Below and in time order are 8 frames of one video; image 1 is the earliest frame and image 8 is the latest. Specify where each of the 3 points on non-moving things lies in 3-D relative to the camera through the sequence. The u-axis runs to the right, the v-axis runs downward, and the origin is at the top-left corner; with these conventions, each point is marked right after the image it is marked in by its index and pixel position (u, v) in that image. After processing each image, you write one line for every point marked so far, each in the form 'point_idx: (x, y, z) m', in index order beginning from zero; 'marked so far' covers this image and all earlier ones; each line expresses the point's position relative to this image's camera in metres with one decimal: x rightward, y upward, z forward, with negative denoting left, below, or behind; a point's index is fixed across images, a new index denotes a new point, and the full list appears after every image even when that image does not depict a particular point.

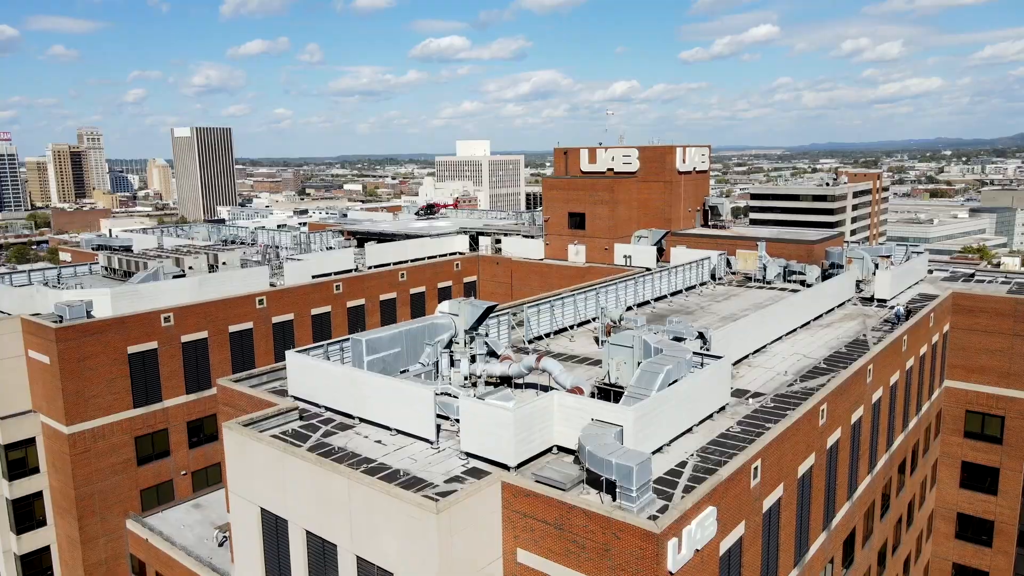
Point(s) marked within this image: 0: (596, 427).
0: (+1.7, -3.0, +14.9) m
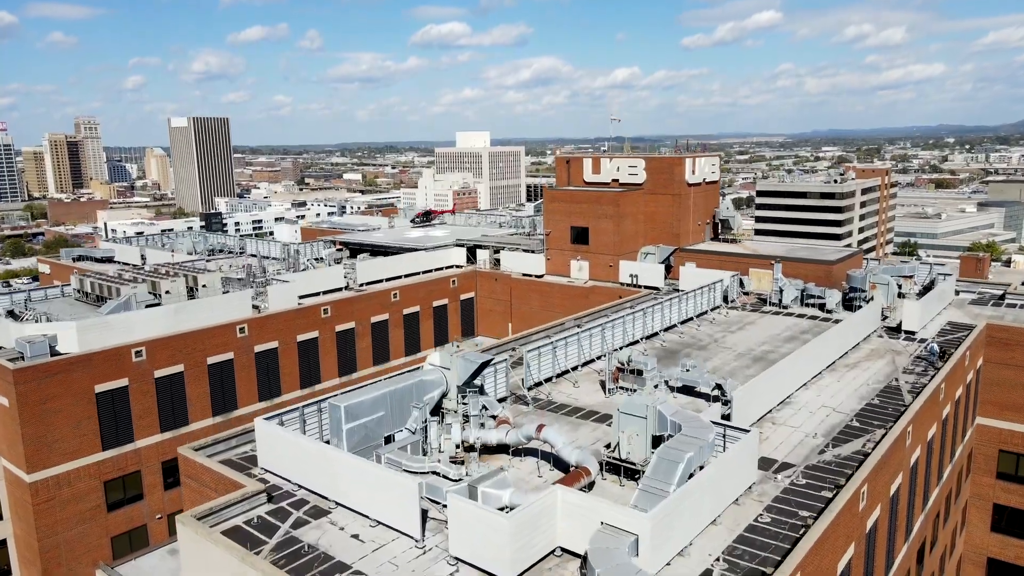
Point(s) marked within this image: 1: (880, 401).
0: (+1.7, -4.3, +13.0) m
1: (+10.0, -3.1, +19.7) m
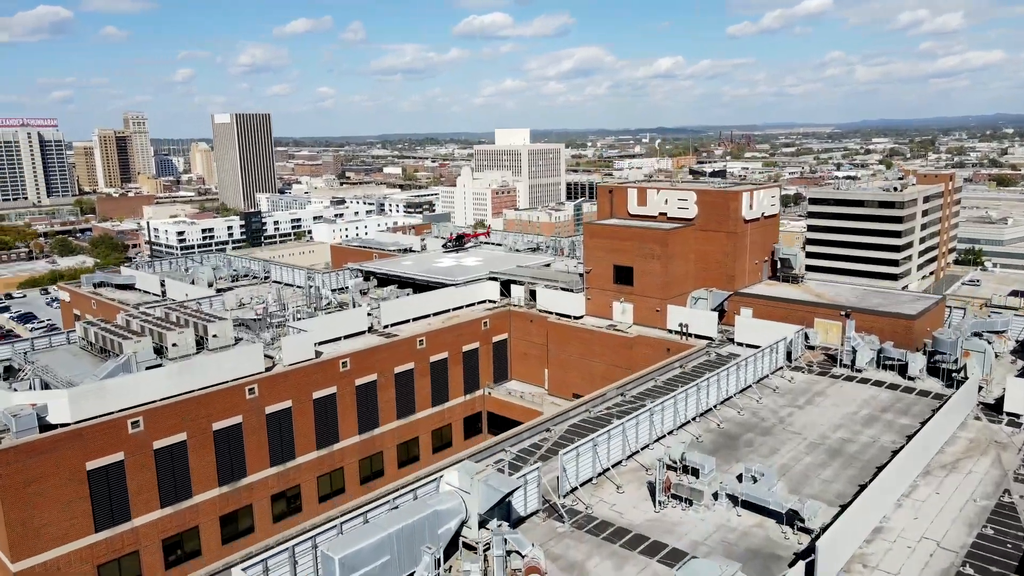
0: (+2.0, -6.6, +9.9) m
1: (+10.8, -5.4, +16.2) m
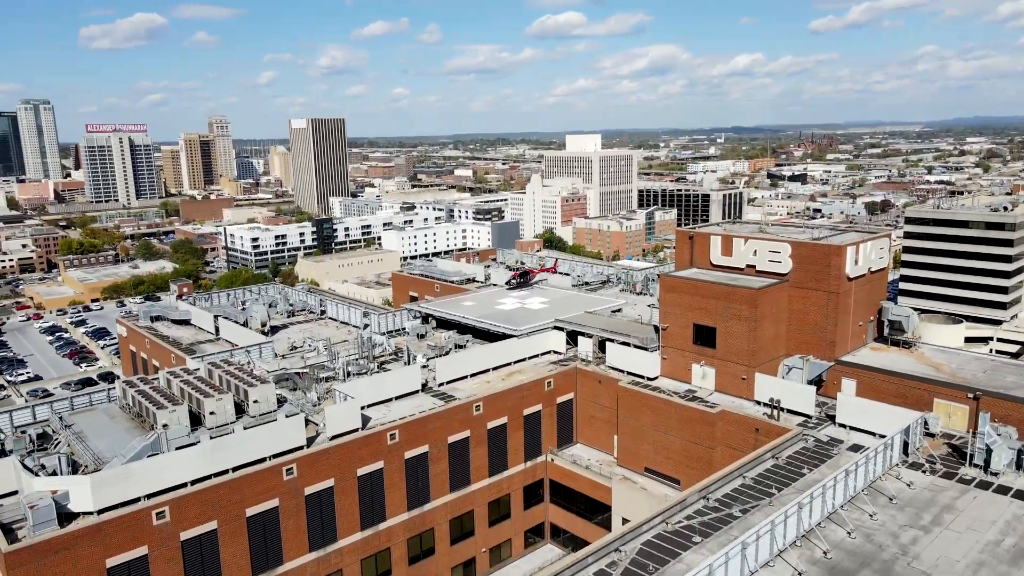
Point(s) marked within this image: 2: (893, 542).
0: (+2.5, -9.1, +6.6) m
1: (+11.8, -8.0, +12.1) m
2: (+9.9, -6.6, +18.8) m
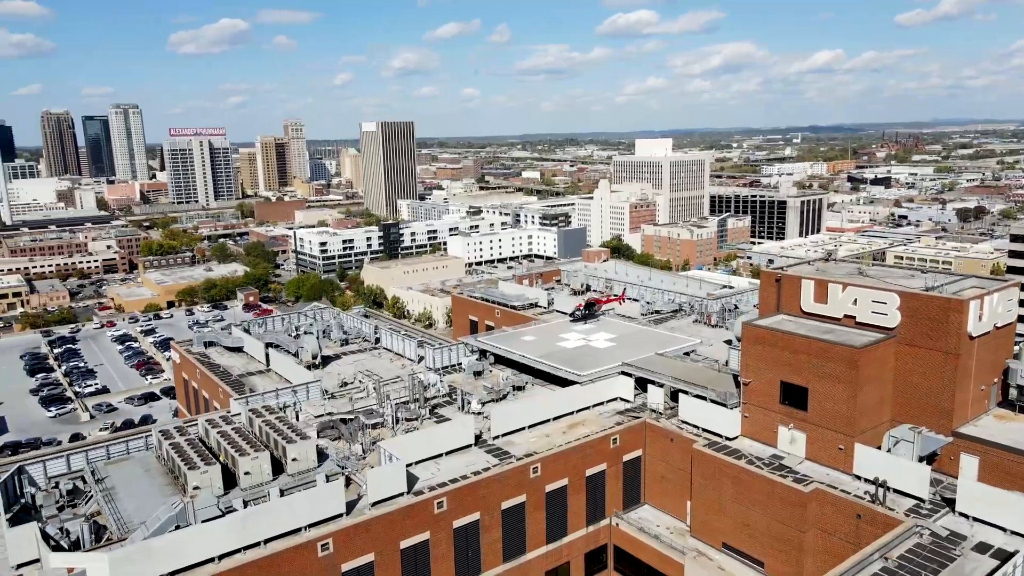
0: (+2.6, -10.9, +3.7) m
1: (+12.3, -10.0, +8.2) m
2: (+11.1, -8.5, +15.1) m
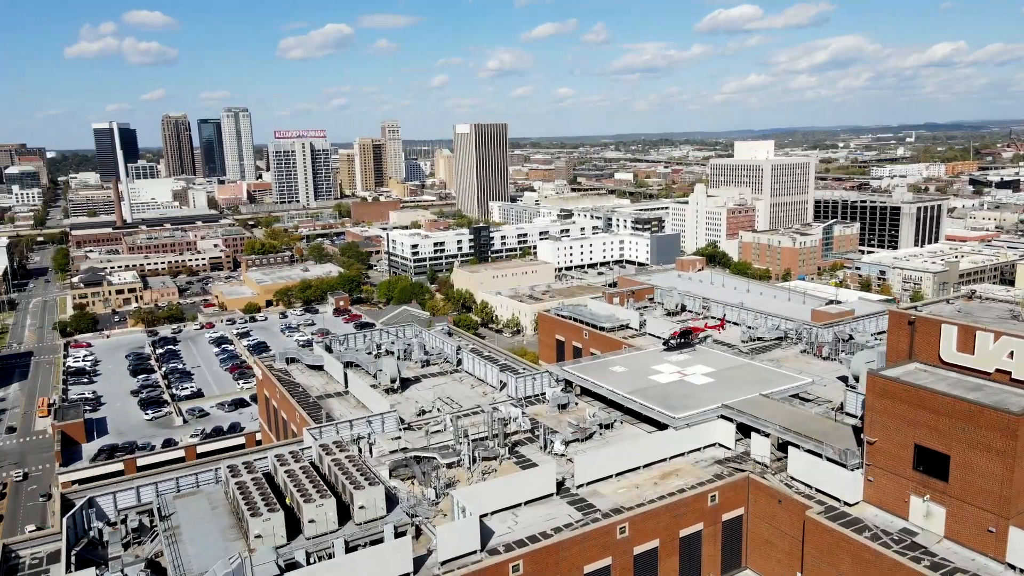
0: (+2.5, -12.2, +1.0) m
1: (+12.7, -11.5, +4.3) m
2: (+12.3, -10.0, +11.2) m
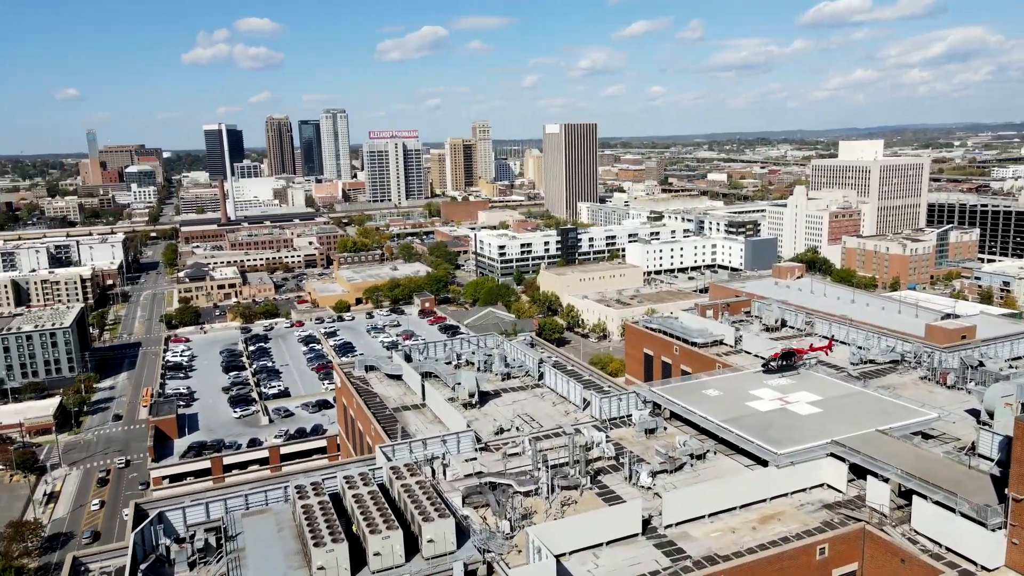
0: (+2.0, -12.8, -1.2) m
1: (+12.6, -12.3, +0.8) m
2: (+13.1, -10.8, +7.8) m
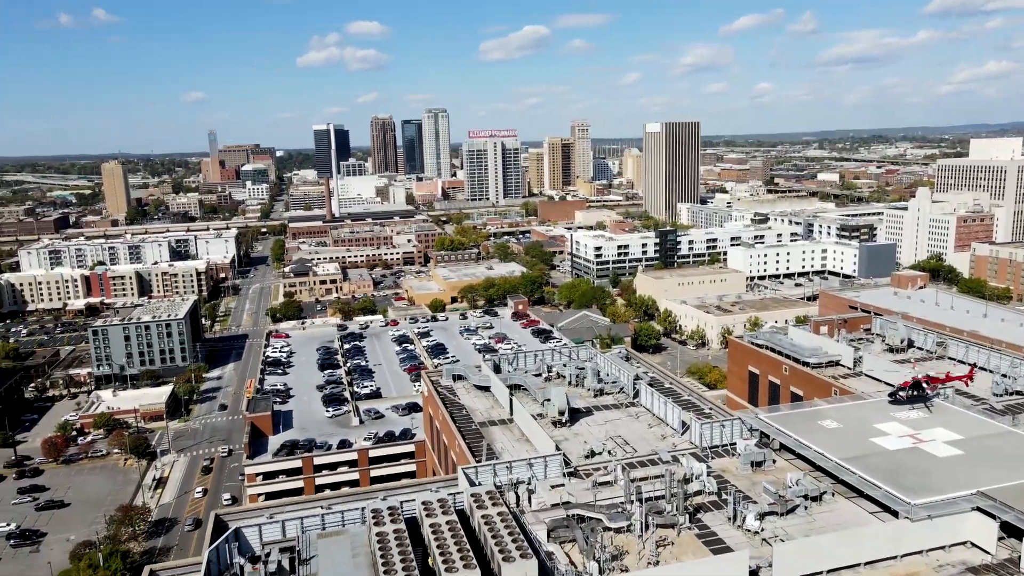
0: (+1.3, -13.4, -3.4) m
1: (+12.0, -13.2, -2.7) m
2: (+13.5, -11.7, +4.1) m
